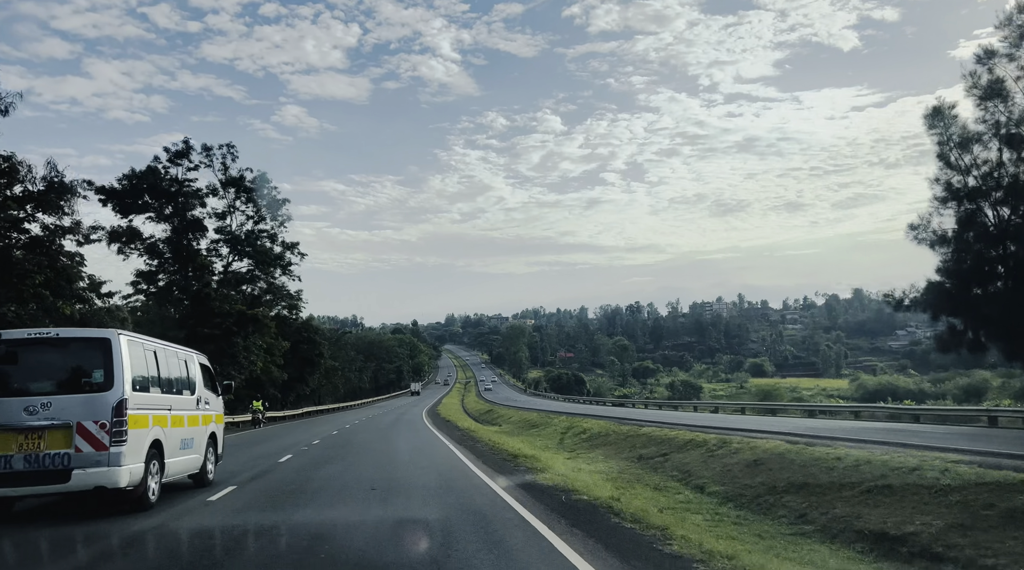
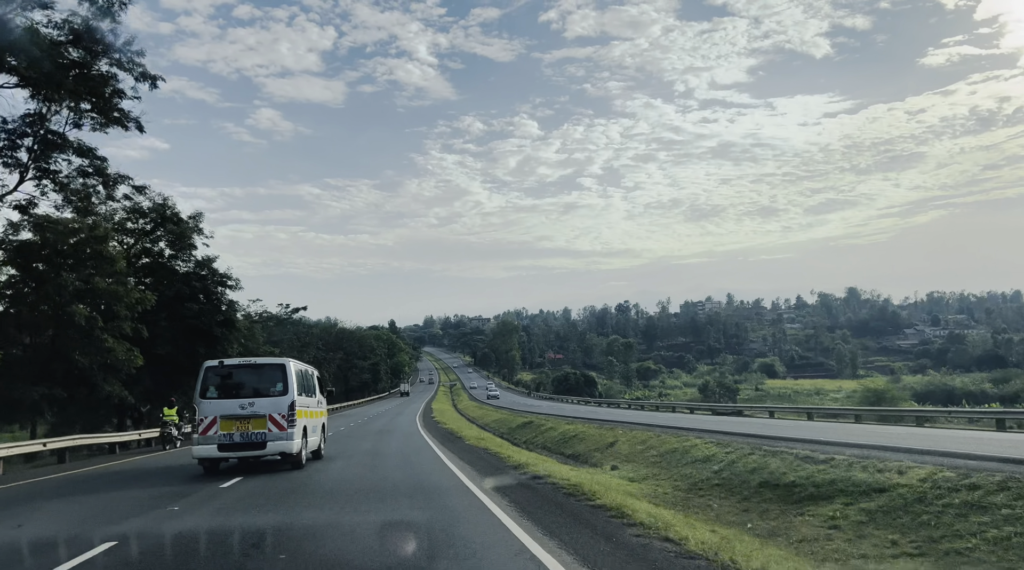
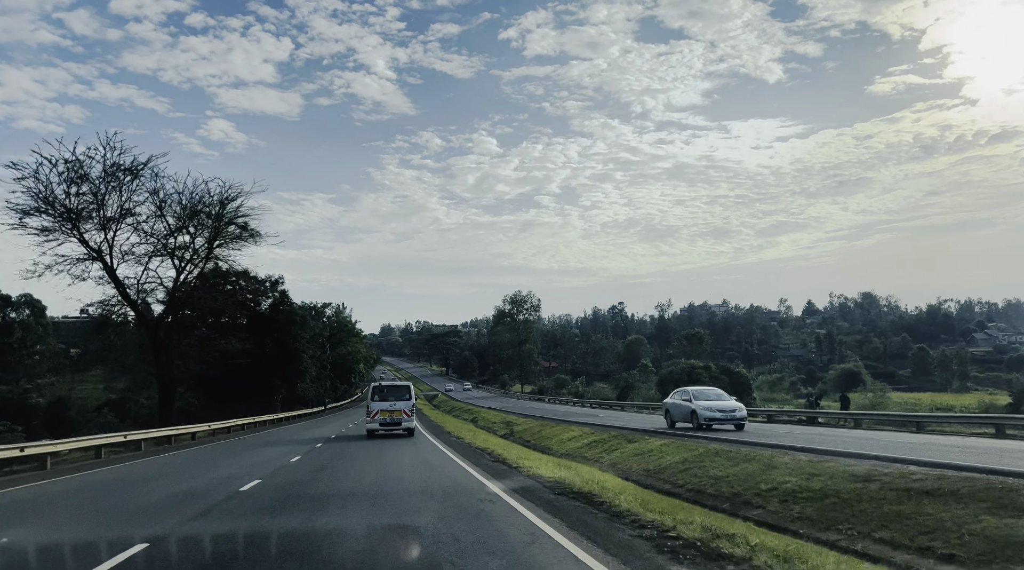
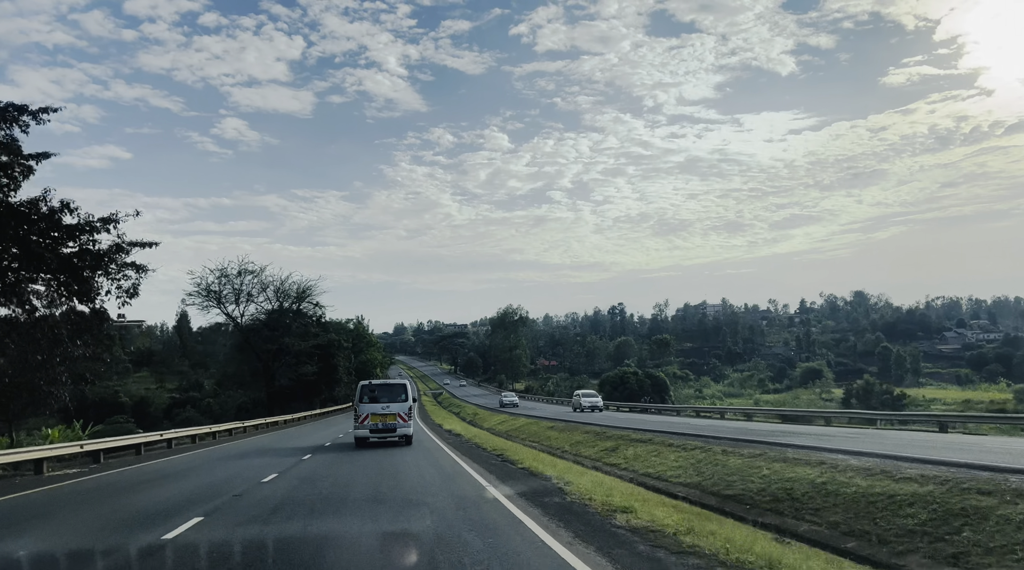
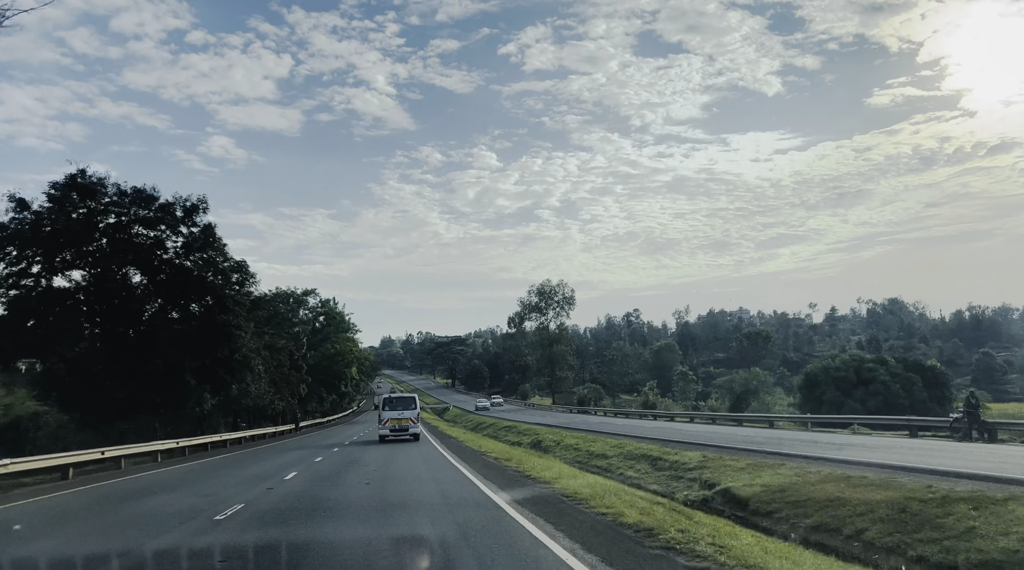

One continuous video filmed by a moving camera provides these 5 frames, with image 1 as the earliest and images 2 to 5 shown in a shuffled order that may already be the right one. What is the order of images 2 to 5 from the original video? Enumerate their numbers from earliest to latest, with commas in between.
2, 4, 3, 5
